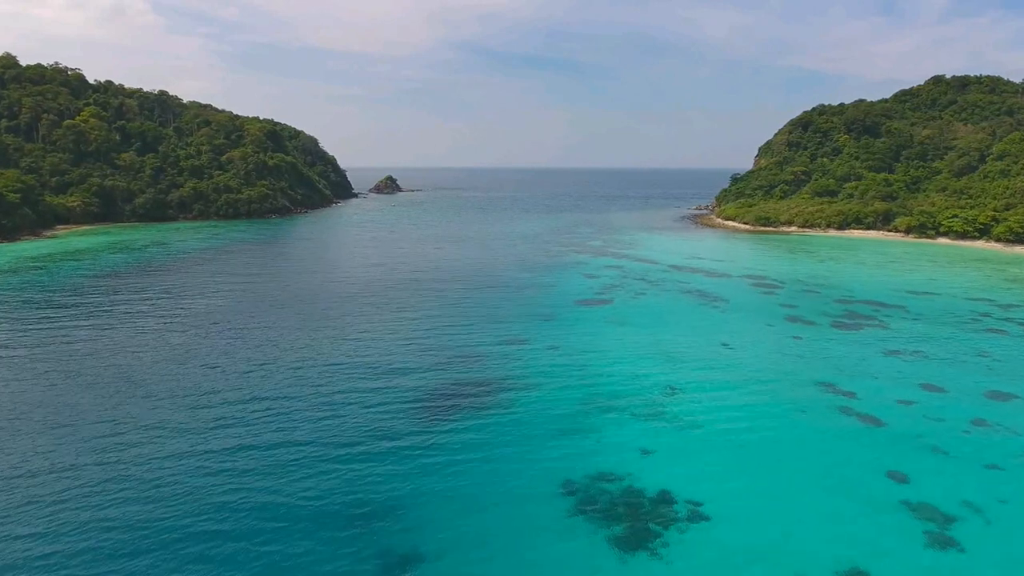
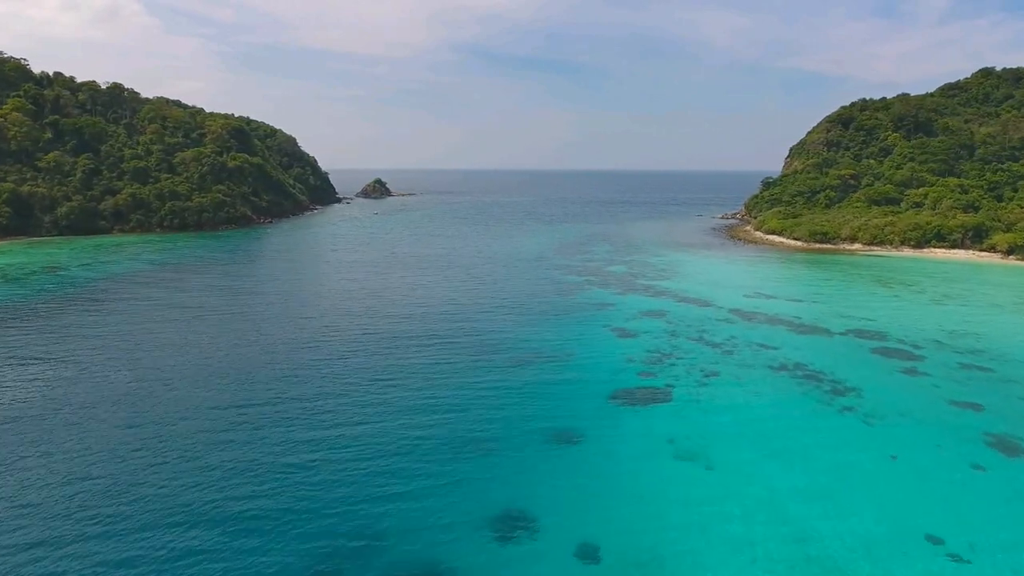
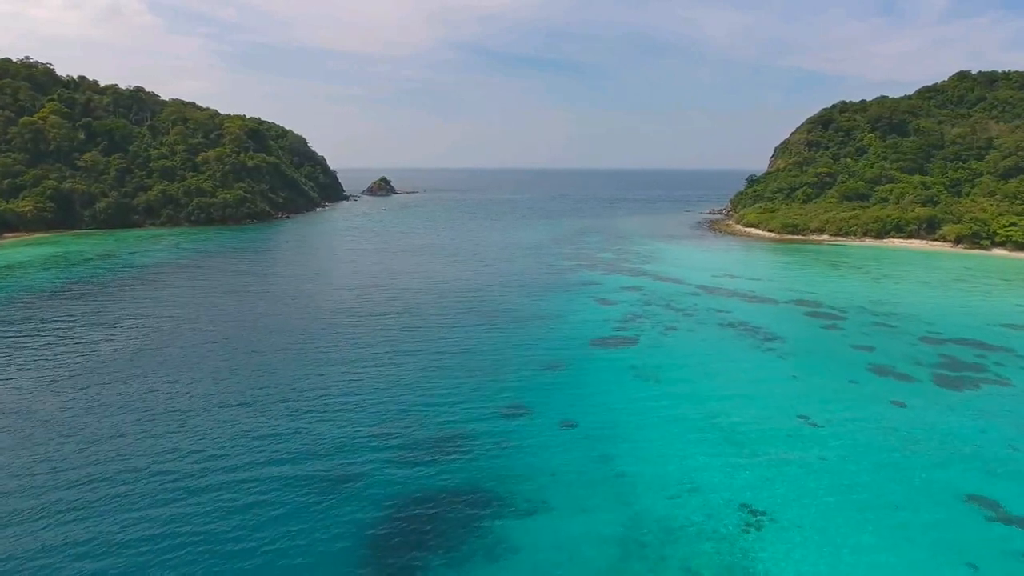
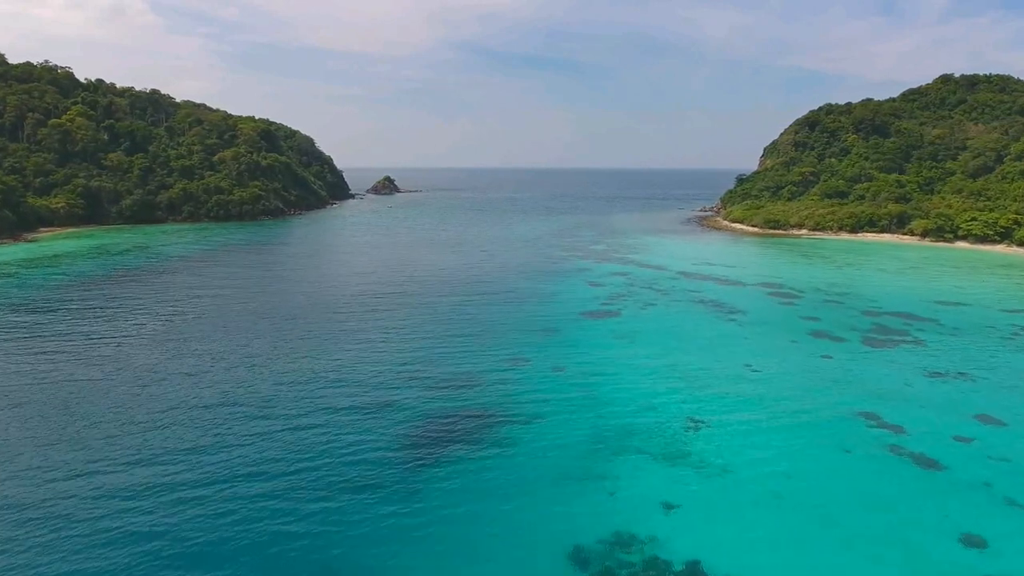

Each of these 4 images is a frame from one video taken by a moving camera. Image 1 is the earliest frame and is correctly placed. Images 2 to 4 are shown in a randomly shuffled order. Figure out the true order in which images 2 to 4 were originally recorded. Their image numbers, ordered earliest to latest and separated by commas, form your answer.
4, 3, 2
